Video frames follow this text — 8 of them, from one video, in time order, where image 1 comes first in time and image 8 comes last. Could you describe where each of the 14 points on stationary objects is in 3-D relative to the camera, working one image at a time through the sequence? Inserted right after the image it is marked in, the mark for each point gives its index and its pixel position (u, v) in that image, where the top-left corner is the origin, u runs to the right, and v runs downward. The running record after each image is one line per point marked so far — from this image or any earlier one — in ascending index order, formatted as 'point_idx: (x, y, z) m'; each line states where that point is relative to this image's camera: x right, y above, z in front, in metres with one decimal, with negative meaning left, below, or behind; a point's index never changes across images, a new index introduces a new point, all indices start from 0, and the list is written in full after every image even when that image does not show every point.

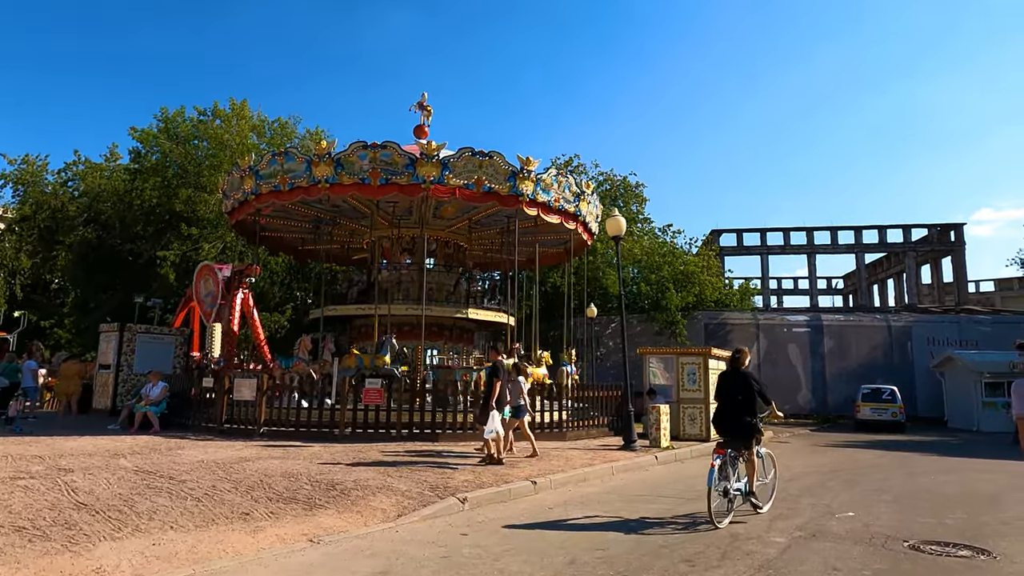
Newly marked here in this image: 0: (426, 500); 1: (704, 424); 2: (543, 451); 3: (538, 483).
0: (-1.0, -2.4, +7.7) m
1: (+4.9, -3.5, +17.0) m
2: (+0.6, -3.1, +12.6) m
3: (+0.3, -2.7, +9.2) m
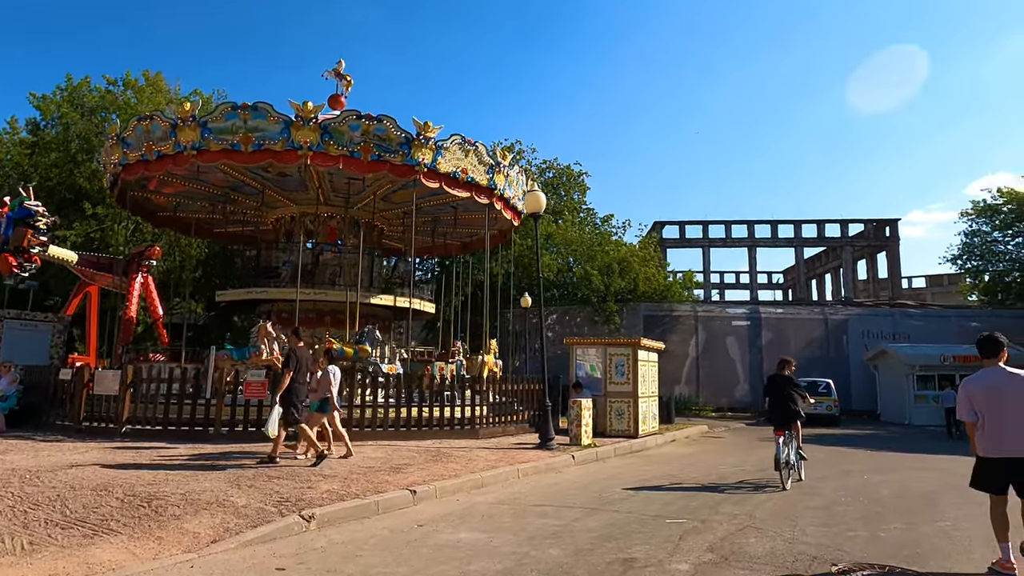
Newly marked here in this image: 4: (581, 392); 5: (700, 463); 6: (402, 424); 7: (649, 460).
0: (-2.3, -2.1, +6.2) m
1: (+2.9, -3.2, +15.9) m
2: (-1.1, -2.7, +11.2) m
3: (-1.1, -2.4, +7.8) m
4: (+1.7, -2.5, +16.2) m
5: (+3.7, -3.4, +13.2) m
6: (-2.3, -2.8, +13.5) m
7: (+2.7, -3.4, +13.2) m
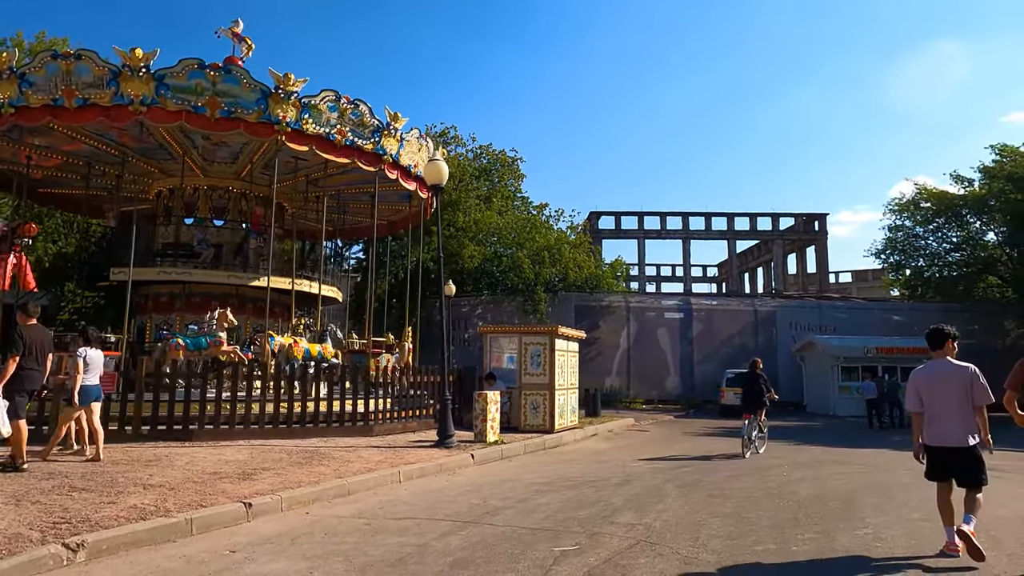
0: (-3.5, -1.8, +4.7) m
1: (+0.8, -2.8, +14.9) m
2: (-2.8, -2.4, +9.8) m
3: (-2.5, -2.1, +6.4) m
4: (-0.4, -2.1, +15.0) m
5: (+1.9, -3.1, +12.2) m
6: (-4.1, -2.4, +12.0) m
7: (+0.9, -3.1, +12.2) m
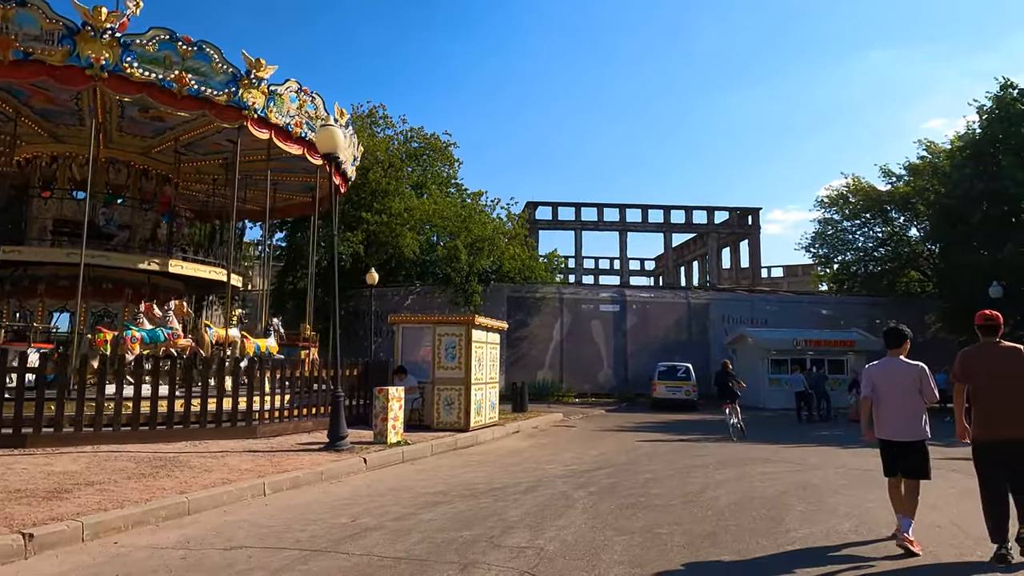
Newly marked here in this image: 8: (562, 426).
0: (-4.5, -1.6, +3.2) m
1: (-1.0, -2.5, +13.7) m
2: (-4.1, -2.1, +8.4) m
3: (-3.5, -1.9, +5.0) m
4: (-2.2, -1.8, +13.8) m
5: (+0.3, -2.9, +11.2) m
6: (-5.6, -2.1, +10.4) m
7: (-0.7, -2.8, +11.0) m
8: (+1.5, -4.0, +19.3) m
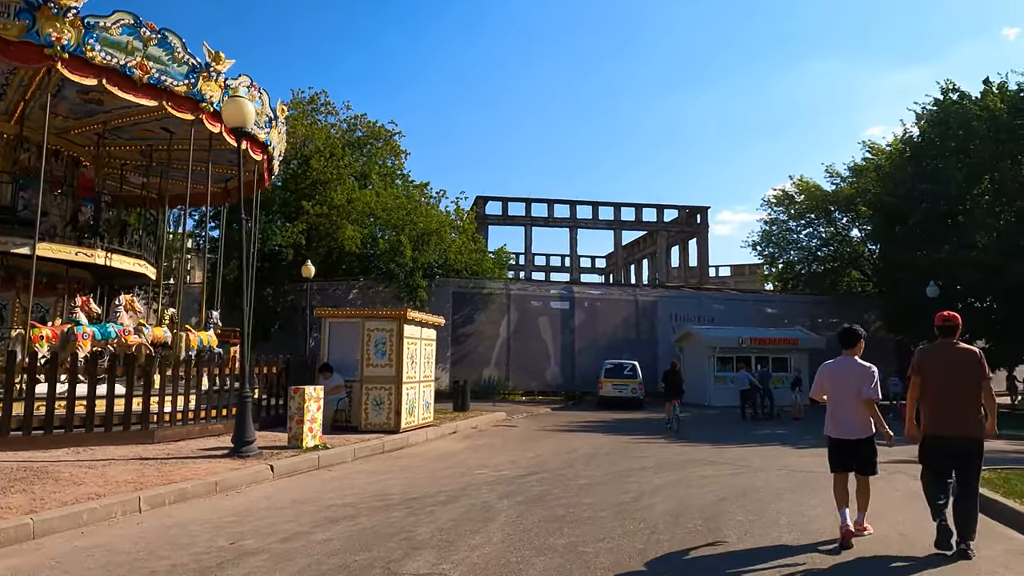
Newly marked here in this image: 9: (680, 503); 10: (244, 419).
0: (-5.0, -1.5, +2.1) m
1: (-2.3, -2.4, +12.9) m
2: (-5.0, -2.0, +7.3) m
3: (-4.2, -1.7, +4.0) m
4: (-3.5, -1.7, +12.8) m
5: (-0.8, -2.8, +10.4) m
6: (-6.7, -1.9, +9.2) m
7: (-1.8, -2.7, +10.2) m
8: (-0.2, -3.8, +18.6) m
9: (+1.9, -2.4, +7.5) m
10: (-3.7, -1.8, +9.1) m
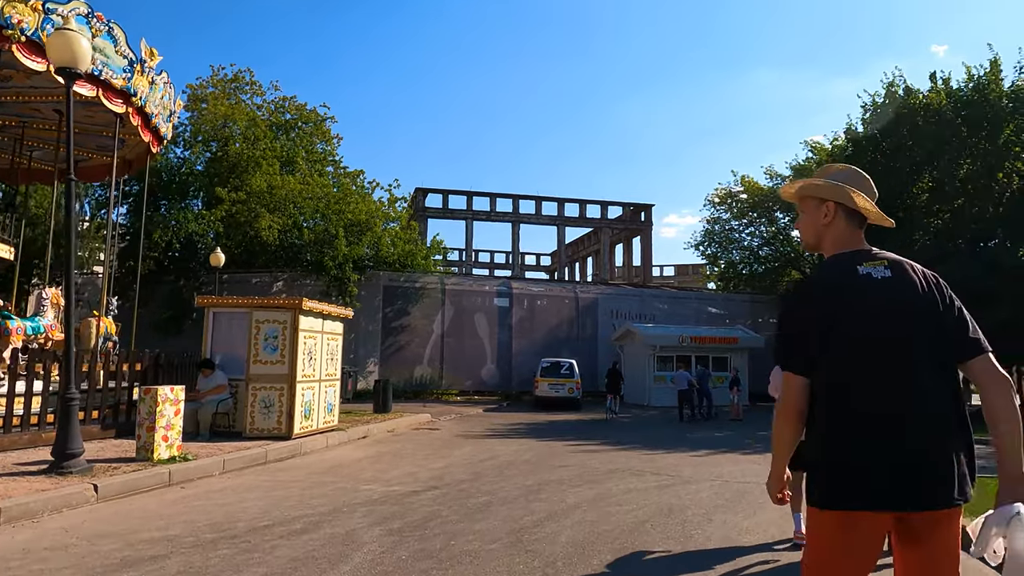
0: (-5.7, -1.2, +0.3) m
1: (-3.8, -2.1, +11.2) m
2: (-6.2, -1.7, +5.5) m
3: (-5.1, -1.5, +2.2) m
4: (-5.0, -1.4, +11.1) m
5: (-2.2, -2.5, +8.9) m
6: (-7.9, -1.6, +7.3) m
7: (-3.2, -2.5, +8.6) m
8: (-2.2, -3.6, +17.1) m
9: (+0.7, -2.2, +6.2) m
10: (-4.9, -1.5, +7.4) m
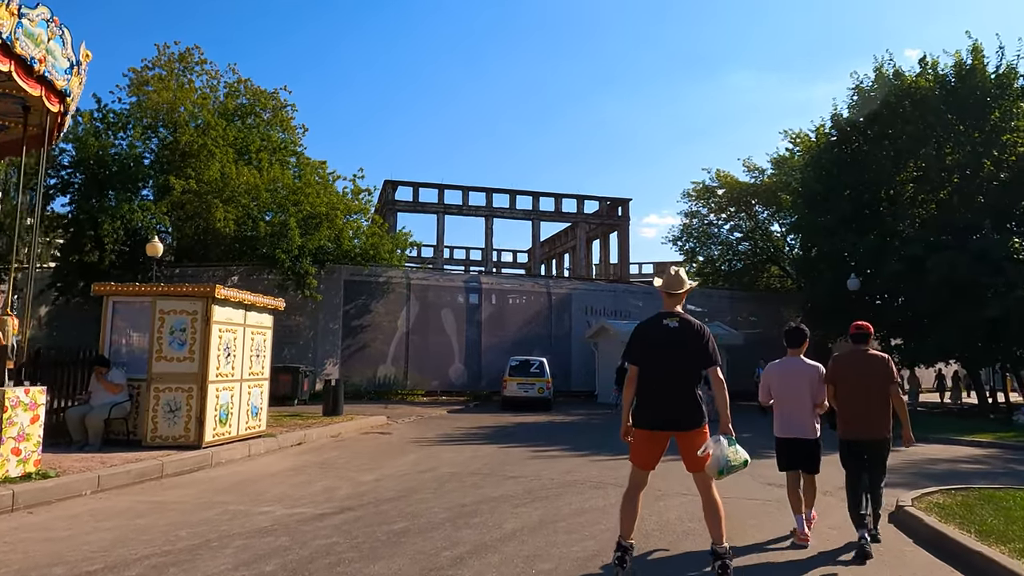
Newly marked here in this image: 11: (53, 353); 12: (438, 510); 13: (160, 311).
0: (-6.2, -1.0, -1.2) m
1: (-4.6, -1.9, +9.7) m
2: (-6.8, -1.5, +3.9) m
3: (-5.6, -1.2, +0.7) m
4: (-5.8, -1.2, +9.5) m
5: (-2.9, -2.3, +7.4) m
6: (-8.6, -1.4, +5.6) m
7: (-3.9, -2.3, +7.1) m
8: (-3.2, -3.4, +15.6) m
9: (+0.1, -2.0, +4.8) m
10: (-5.6, -1.3, +5.8) m
11: (-6.7, -1.1, +9.9) m
12: (-0.7, -2.3, +6.8) m
13: (-5.1, -0.3, +9.8) m
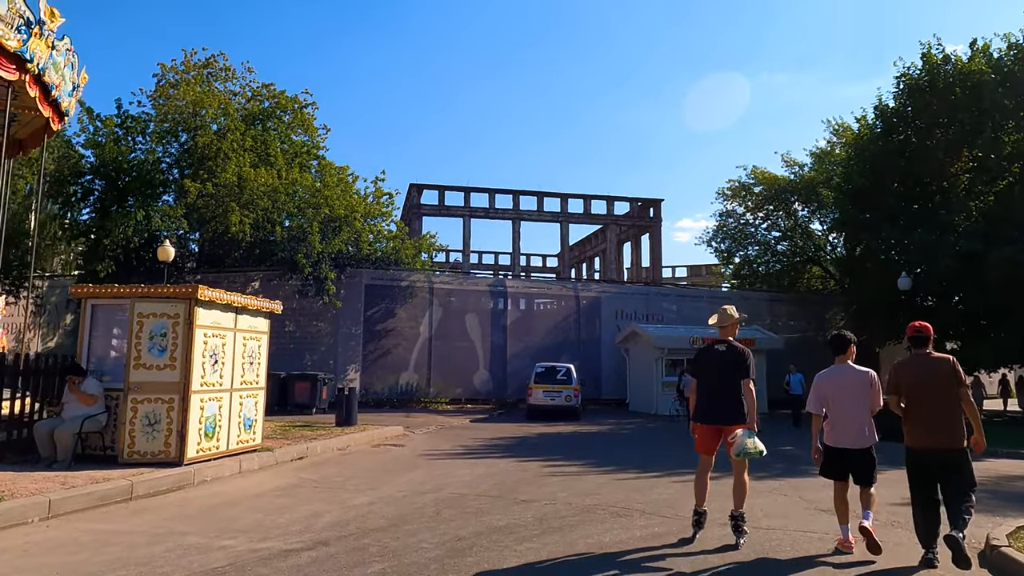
0: (-6.6, -0.9, -2.0) m
1: (-4.4, -1.9, +8.8) m
2: (-6.9, -1.5, +3.2) m
3: (-5.9, -1.2, -0.2) m
4: (-5.6, -1.2, +8.7) m
5: (-2.9, -2.3, +6.4) m
6: (-8.6, -1.4, +5.0) m
7: (-3.8, -2.2, +6.2) m
8: (-2.7, -3.5, +14.6) m
9: (0.0, -1.9, +3.7) m
10: (-5.6, -1.3, +5.0) m
11: (-6.5, -1.1, +9.2) m
12: (-0.7, -2.2, +5.8) m
13: (-5.0, -0.3, +8.9) m
